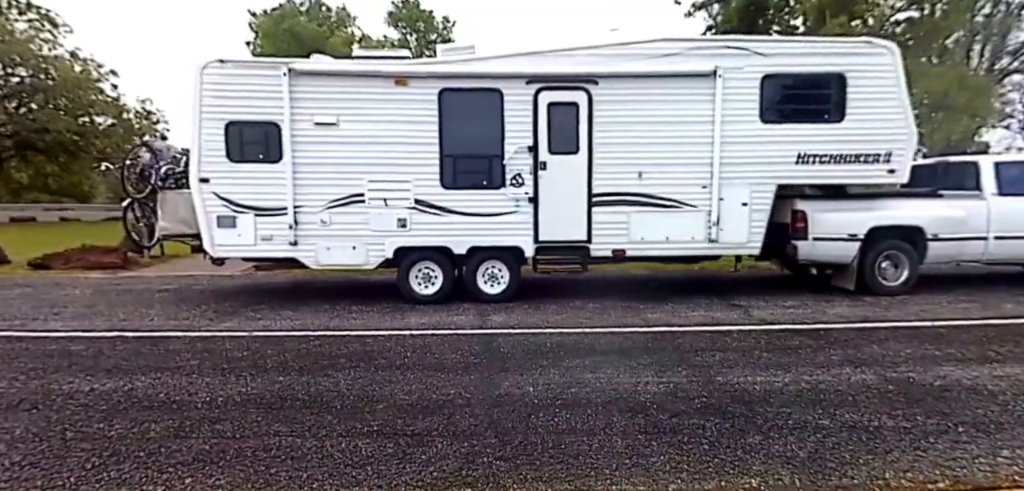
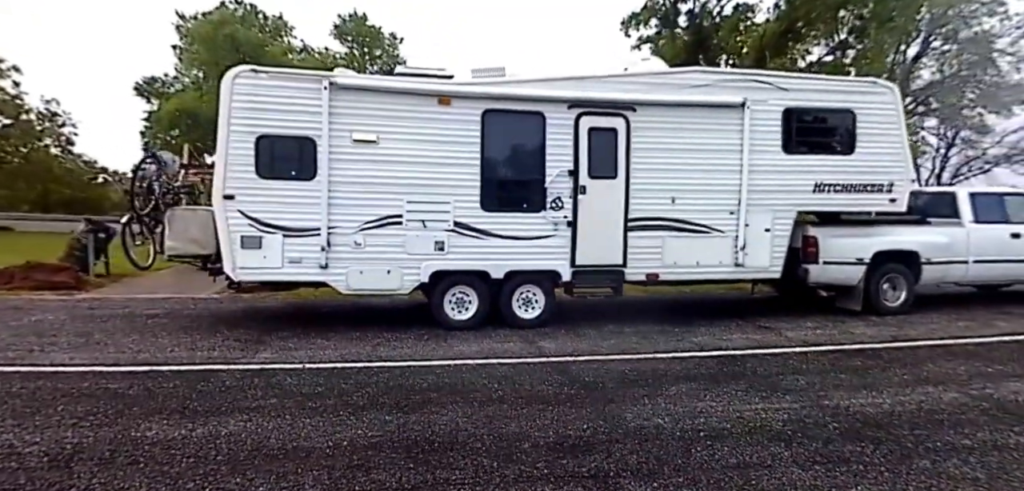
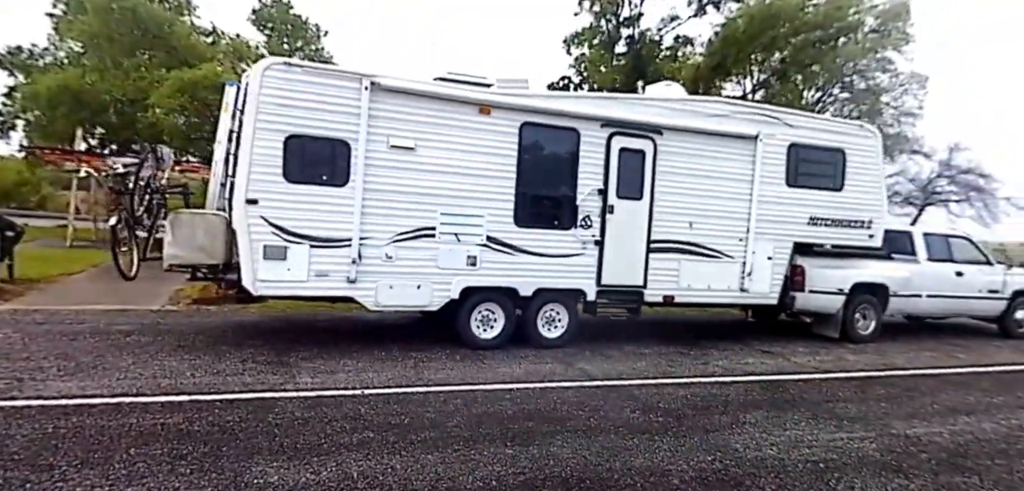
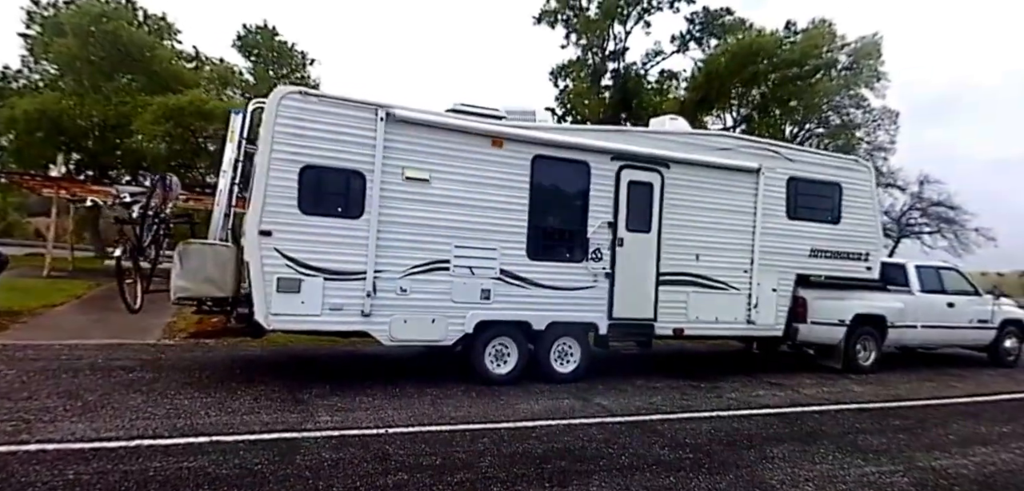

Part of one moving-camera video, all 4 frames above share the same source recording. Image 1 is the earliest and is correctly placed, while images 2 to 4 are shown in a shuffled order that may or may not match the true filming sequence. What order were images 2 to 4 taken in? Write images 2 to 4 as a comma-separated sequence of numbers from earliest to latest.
2, 3, 4
